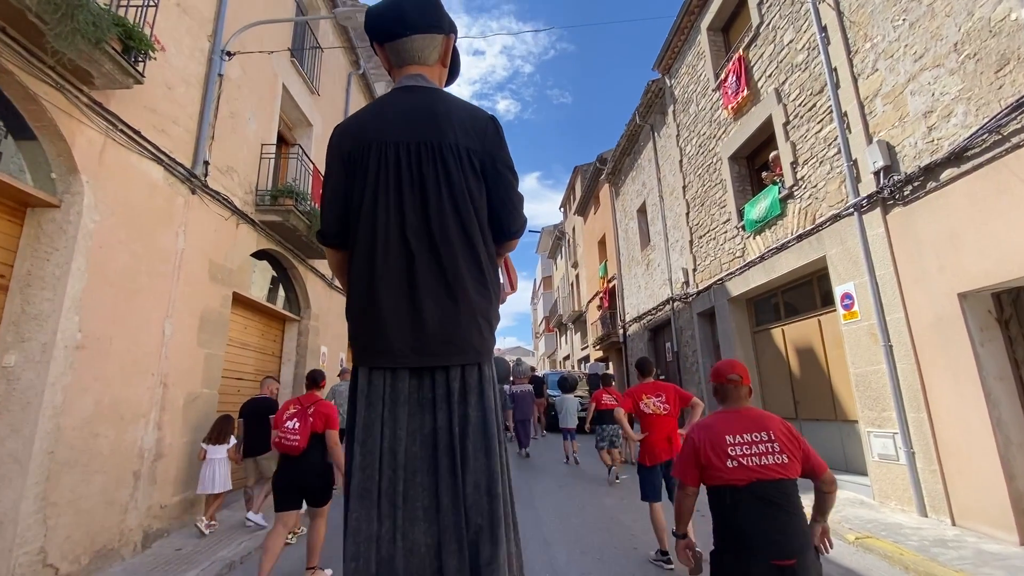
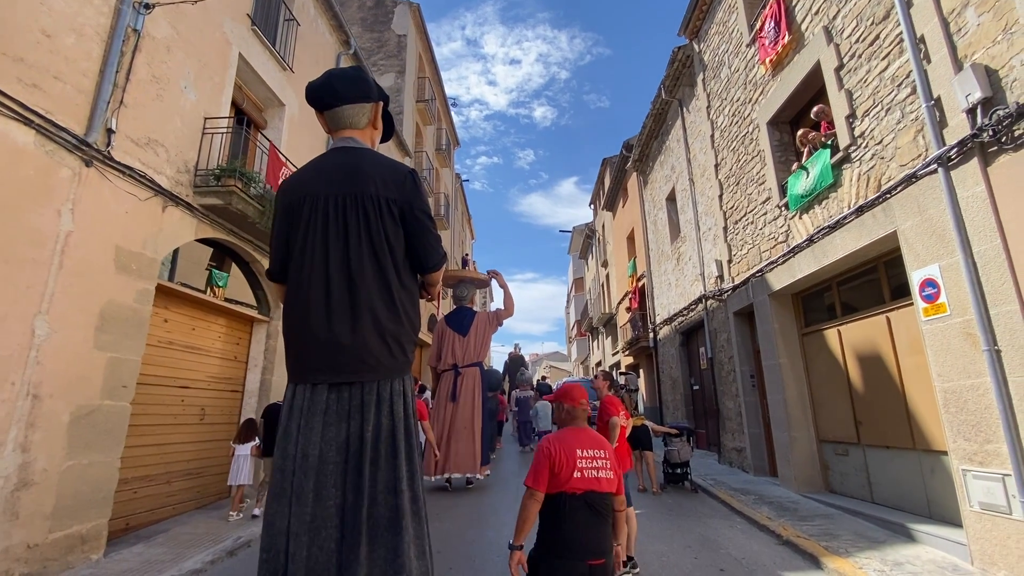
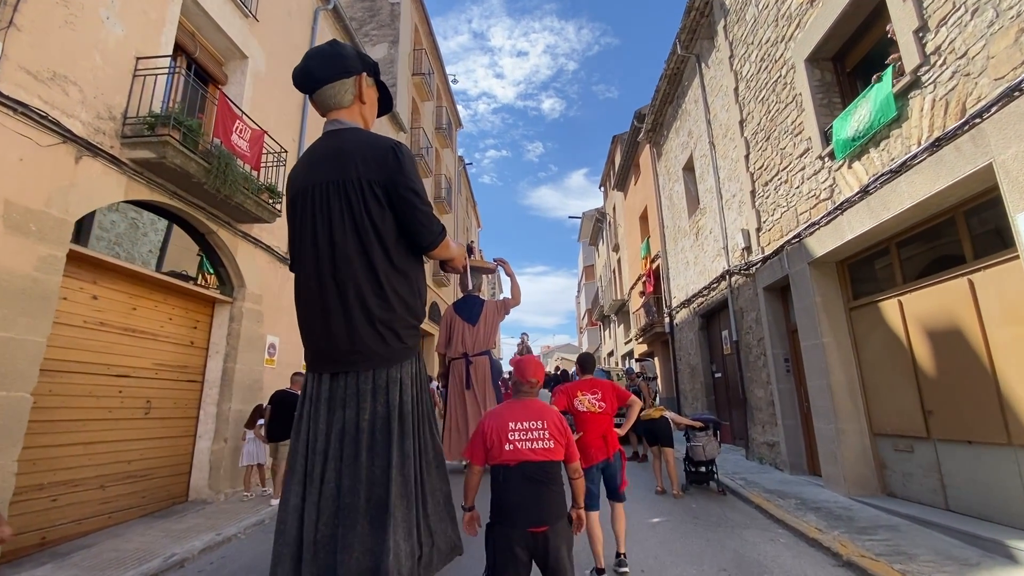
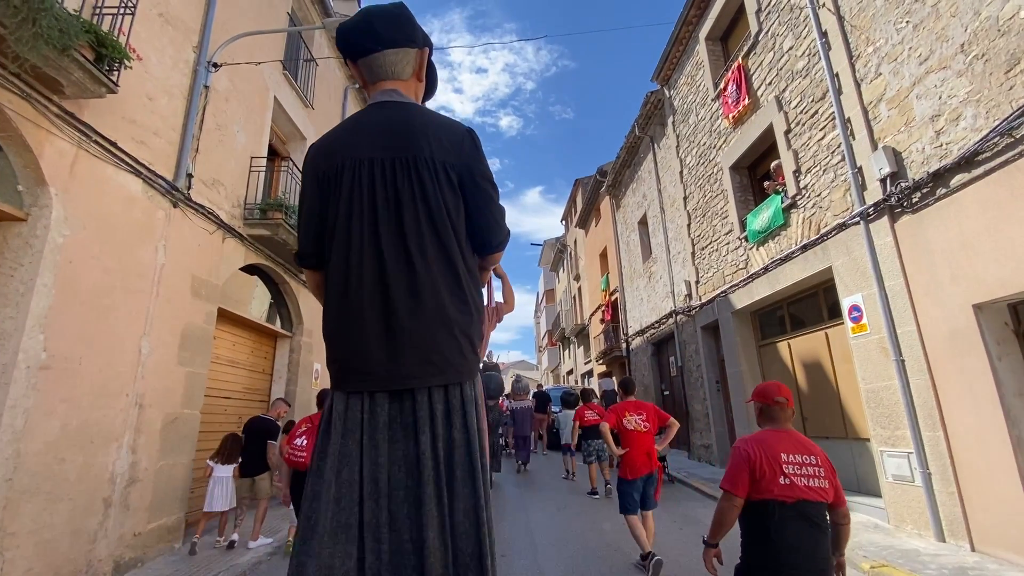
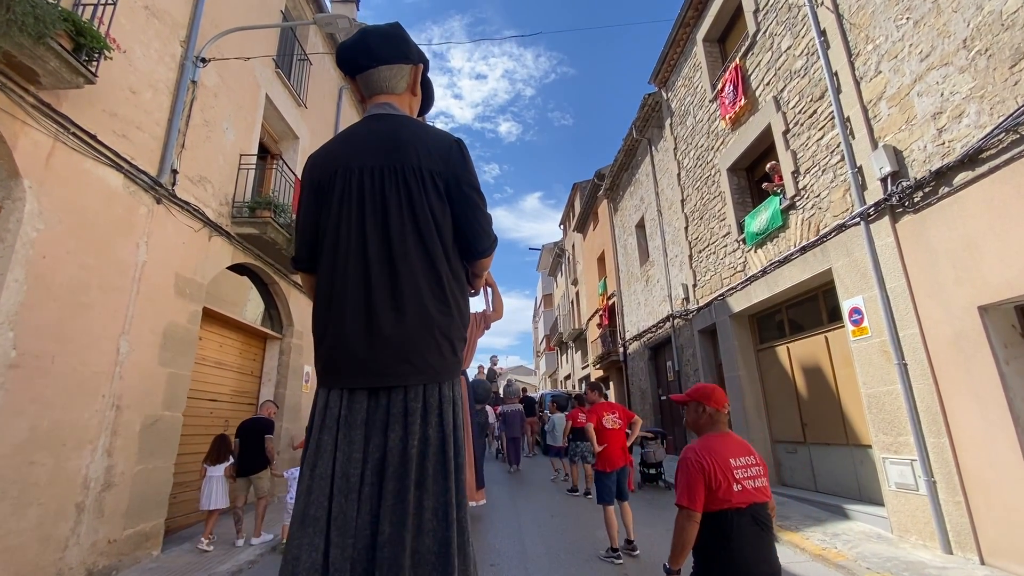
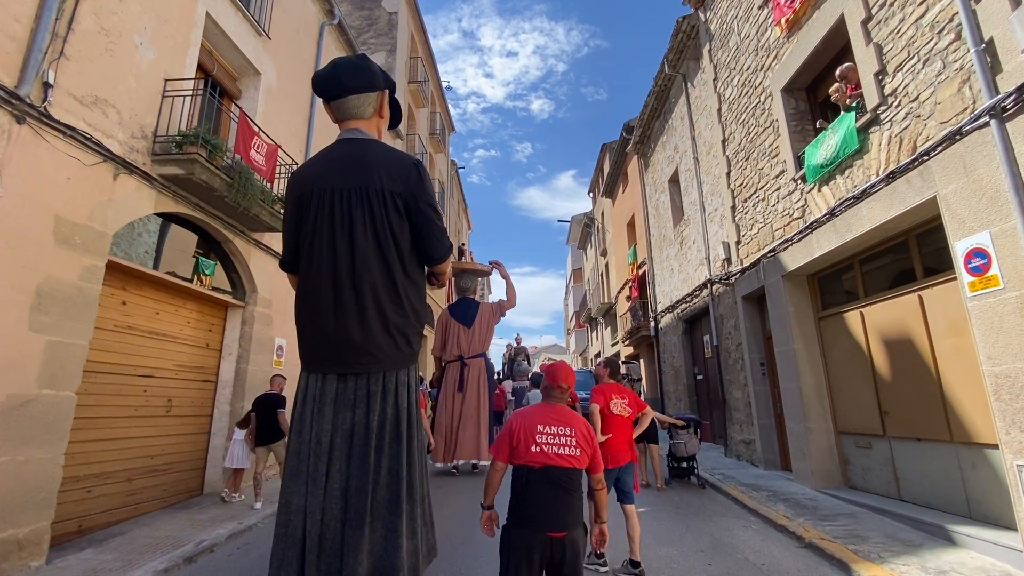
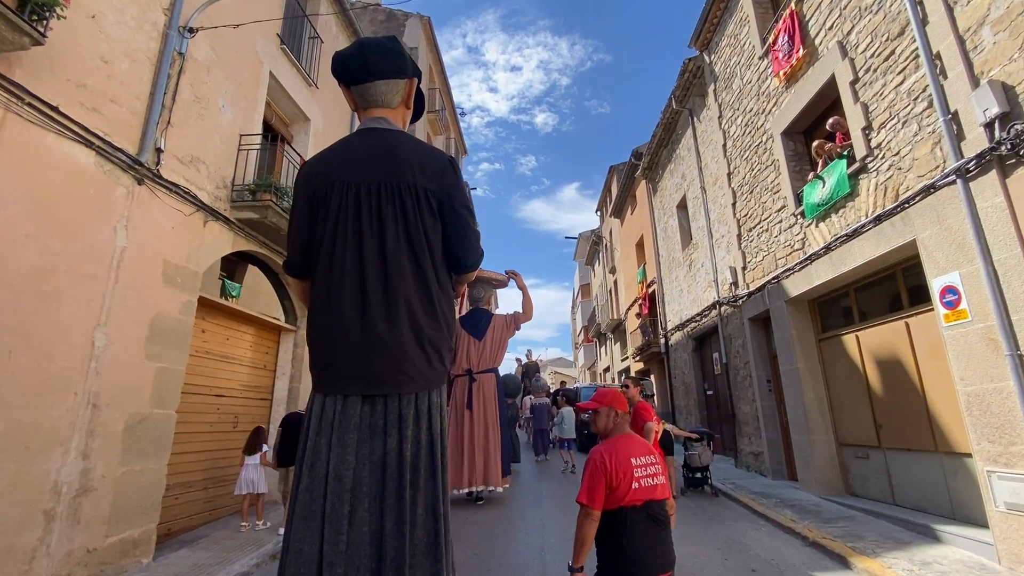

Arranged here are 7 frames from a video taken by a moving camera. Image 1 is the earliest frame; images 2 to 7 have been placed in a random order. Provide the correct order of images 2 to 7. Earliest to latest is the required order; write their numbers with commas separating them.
4, 5, 7, 2, 6, 3
